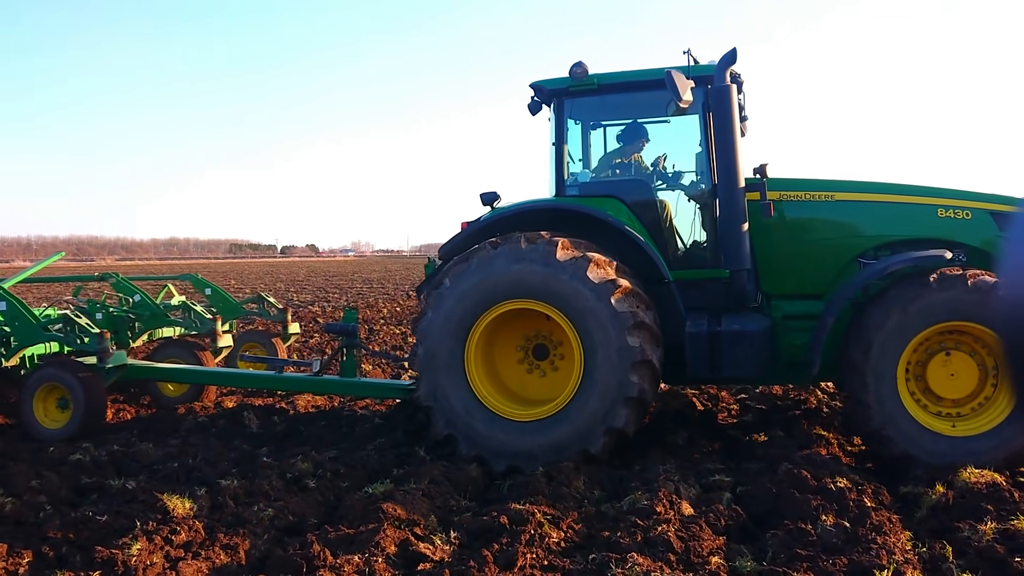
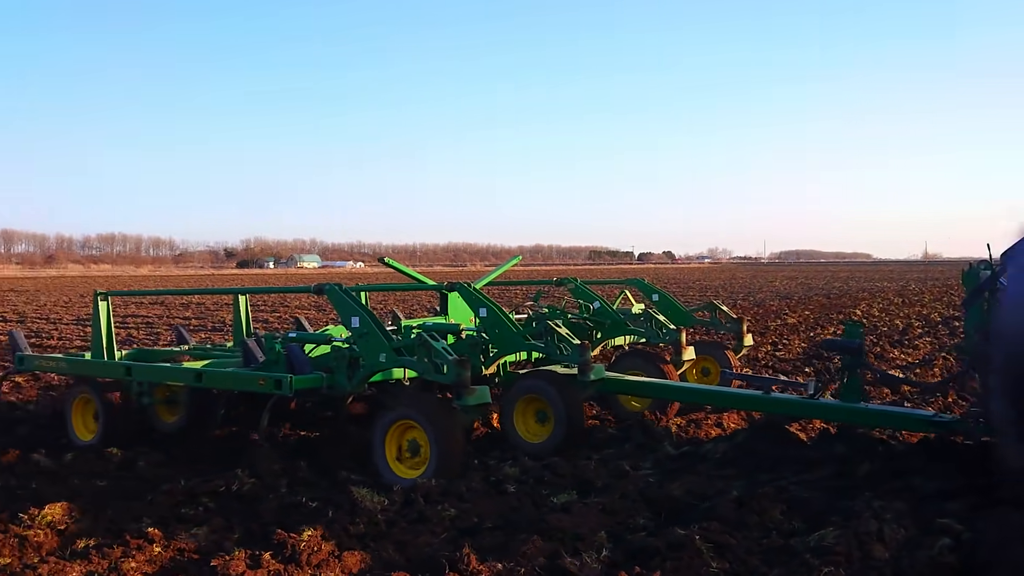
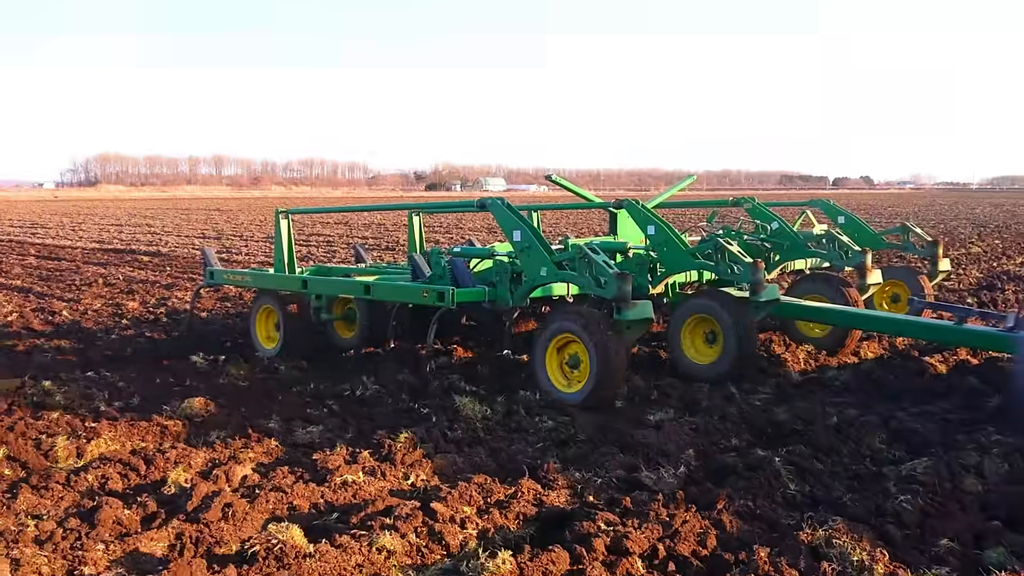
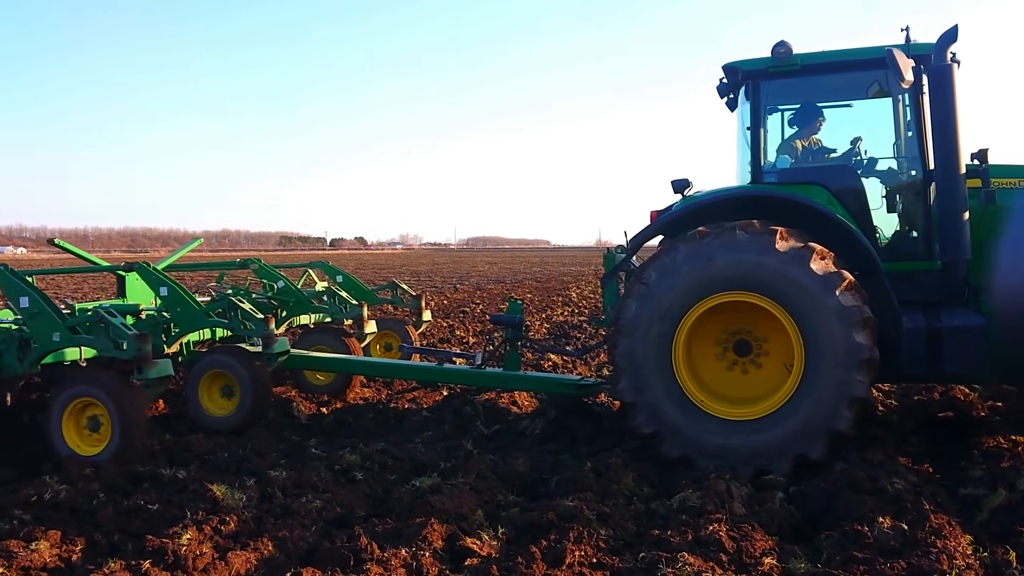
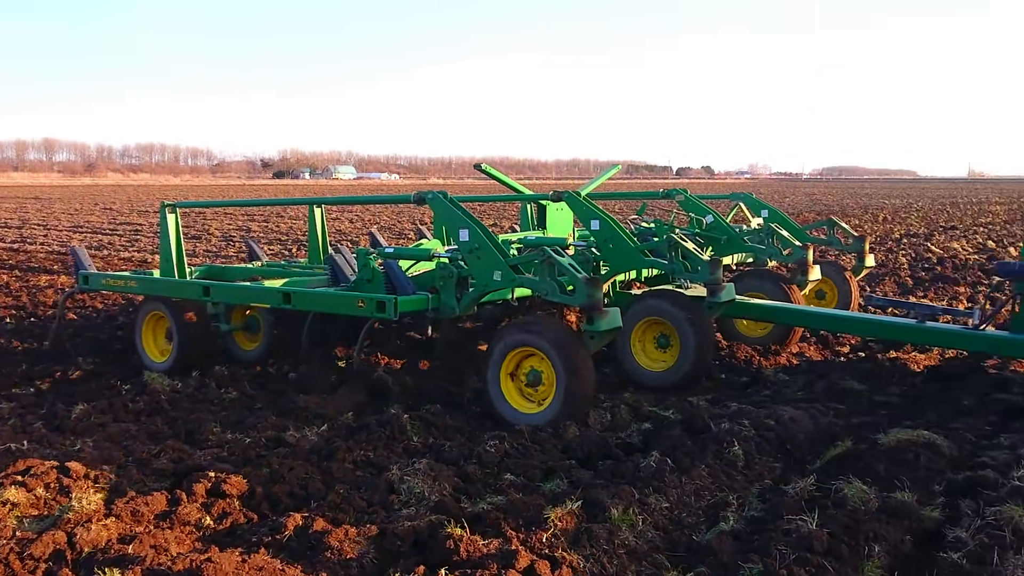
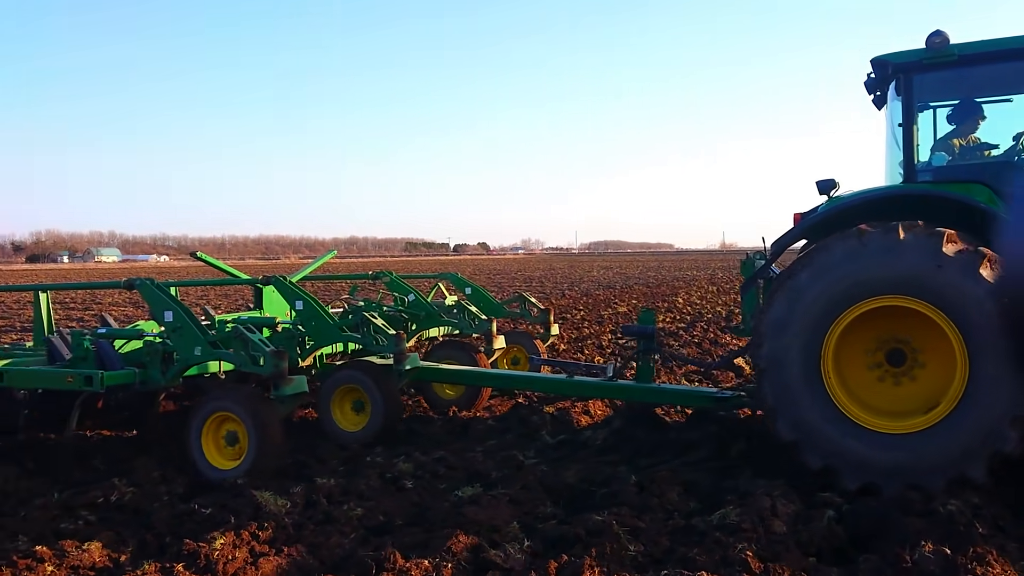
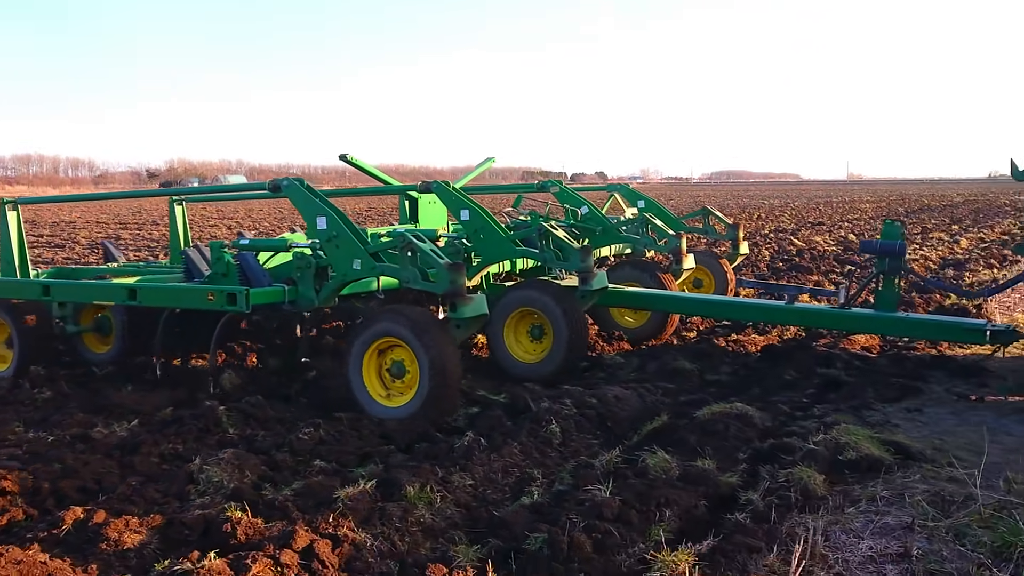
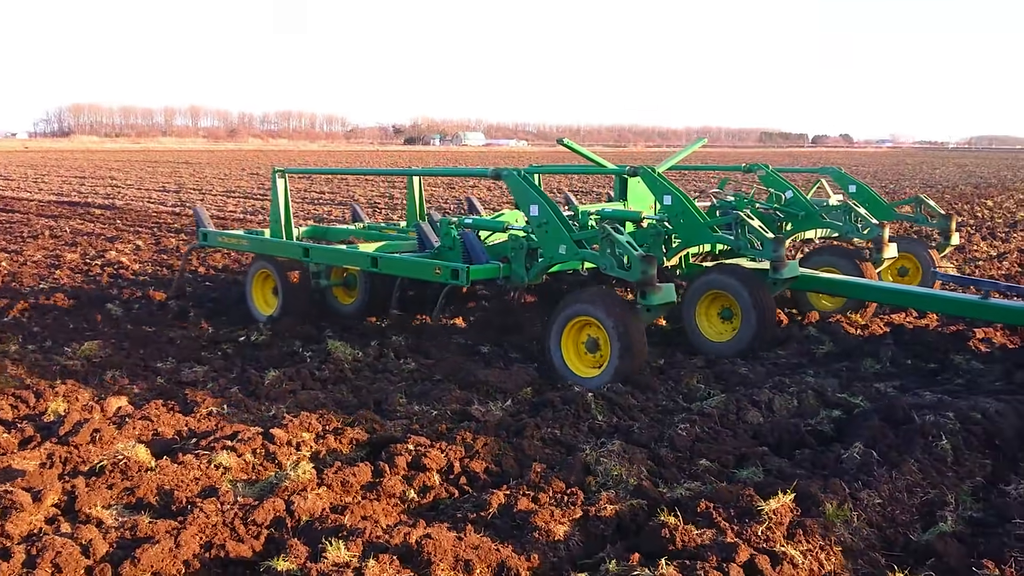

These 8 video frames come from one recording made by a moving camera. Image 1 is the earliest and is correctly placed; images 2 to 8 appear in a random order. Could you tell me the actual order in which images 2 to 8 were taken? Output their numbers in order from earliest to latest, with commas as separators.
4, 6, 2, 3, 8, 5, 7
